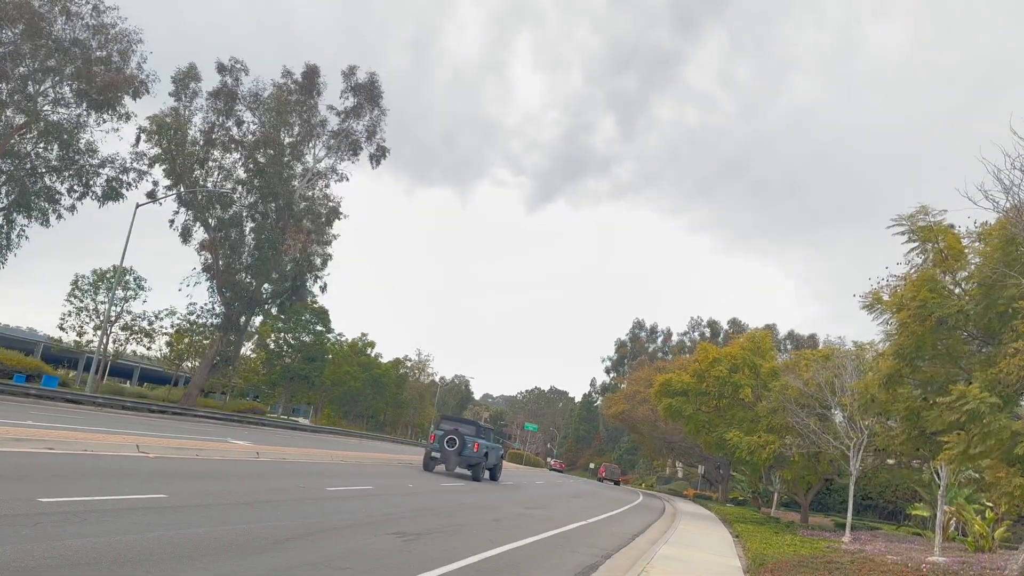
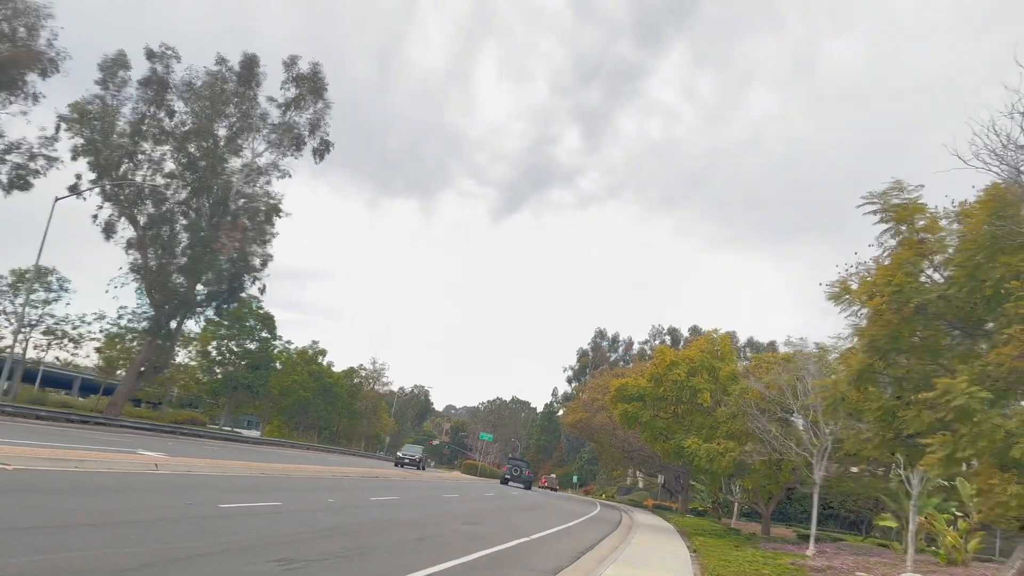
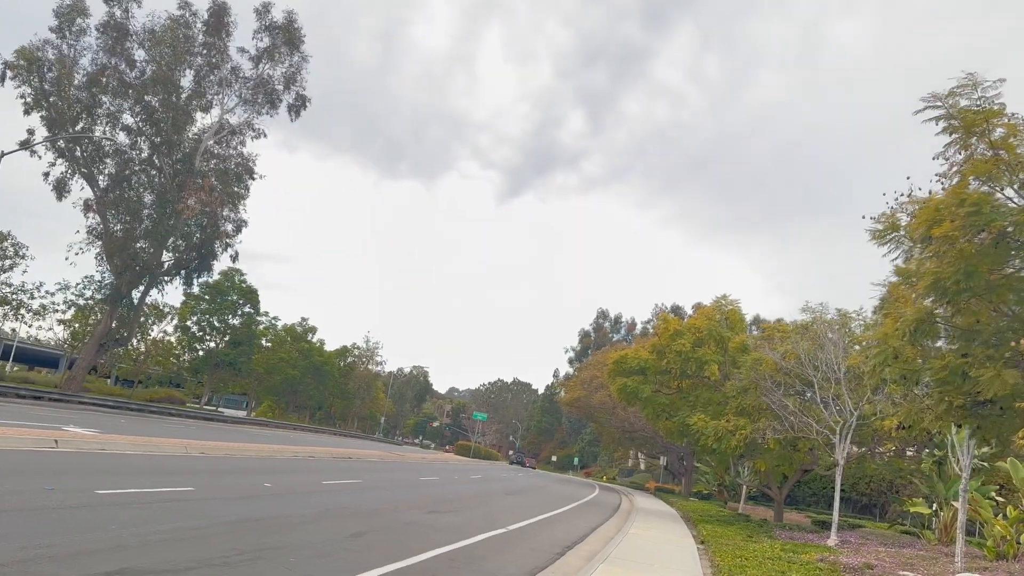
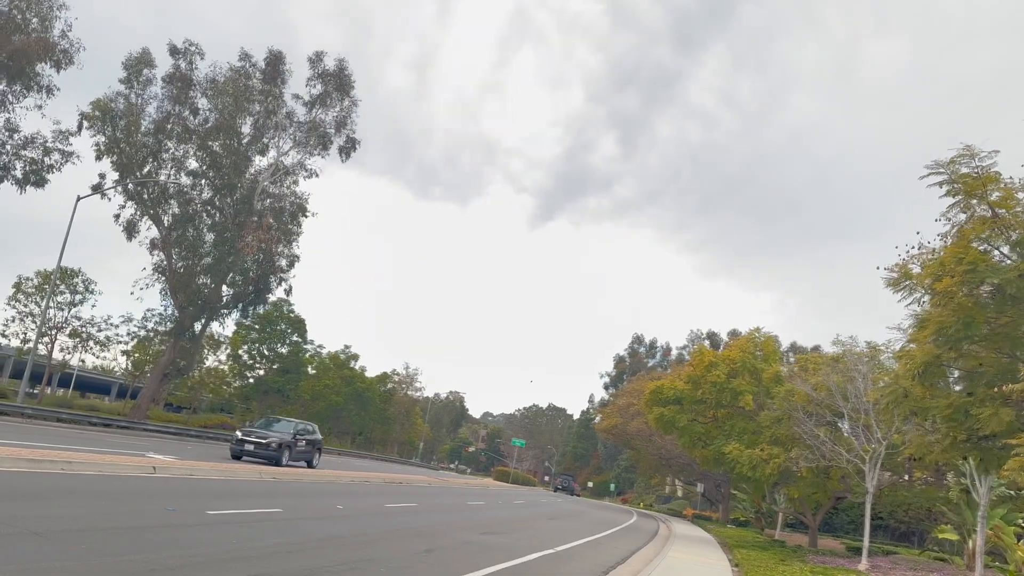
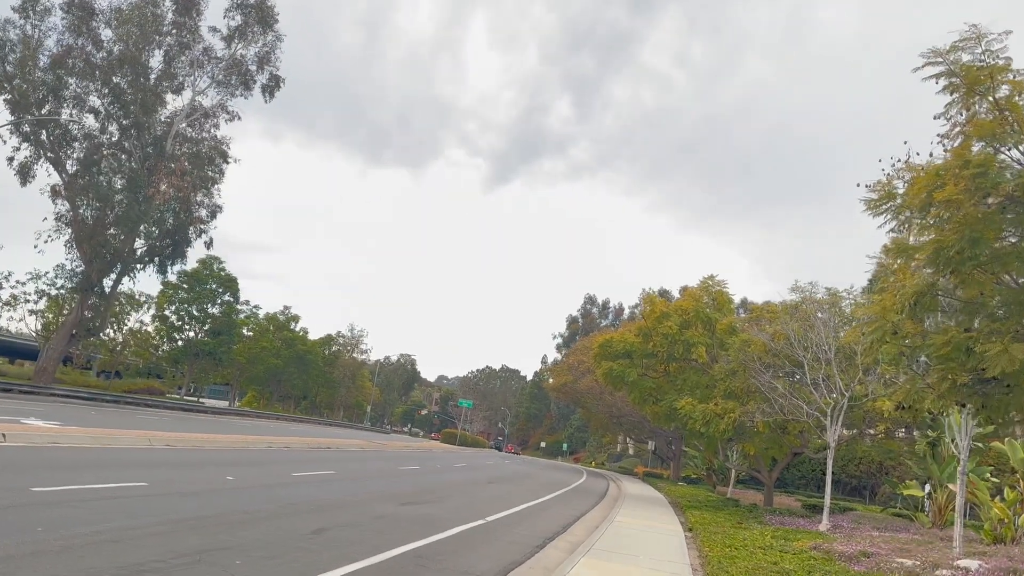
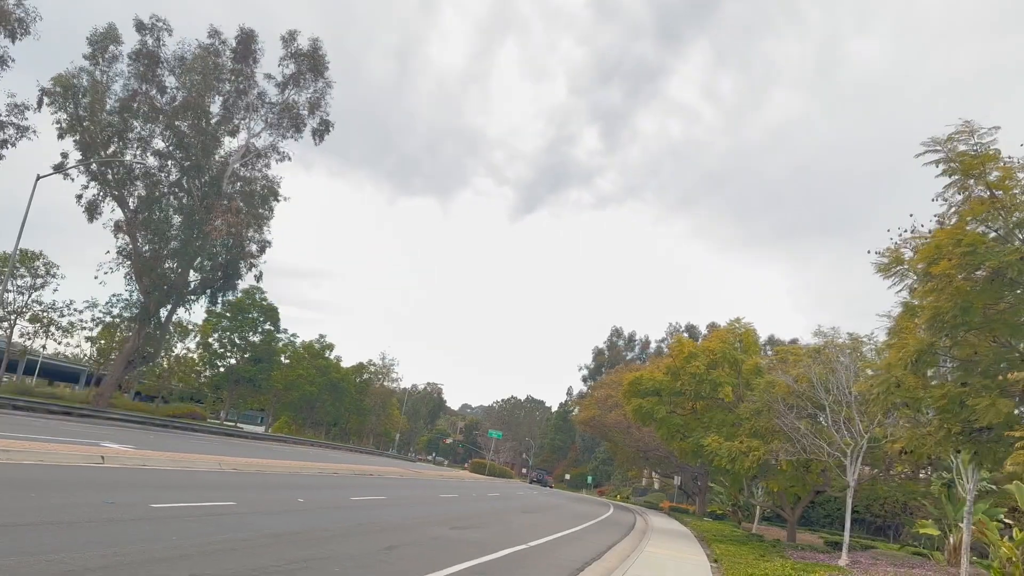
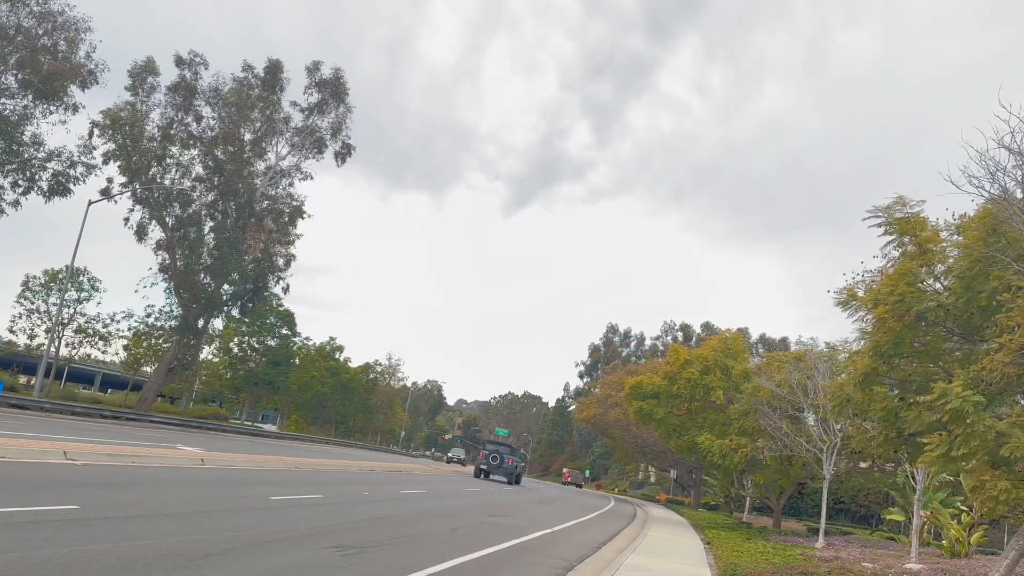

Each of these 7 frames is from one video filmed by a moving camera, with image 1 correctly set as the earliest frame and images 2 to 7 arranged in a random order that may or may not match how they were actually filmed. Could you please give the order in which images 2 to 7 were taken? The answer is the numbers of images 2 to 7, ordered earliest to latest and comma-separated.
7, 2, 4, 6, 3, 5
